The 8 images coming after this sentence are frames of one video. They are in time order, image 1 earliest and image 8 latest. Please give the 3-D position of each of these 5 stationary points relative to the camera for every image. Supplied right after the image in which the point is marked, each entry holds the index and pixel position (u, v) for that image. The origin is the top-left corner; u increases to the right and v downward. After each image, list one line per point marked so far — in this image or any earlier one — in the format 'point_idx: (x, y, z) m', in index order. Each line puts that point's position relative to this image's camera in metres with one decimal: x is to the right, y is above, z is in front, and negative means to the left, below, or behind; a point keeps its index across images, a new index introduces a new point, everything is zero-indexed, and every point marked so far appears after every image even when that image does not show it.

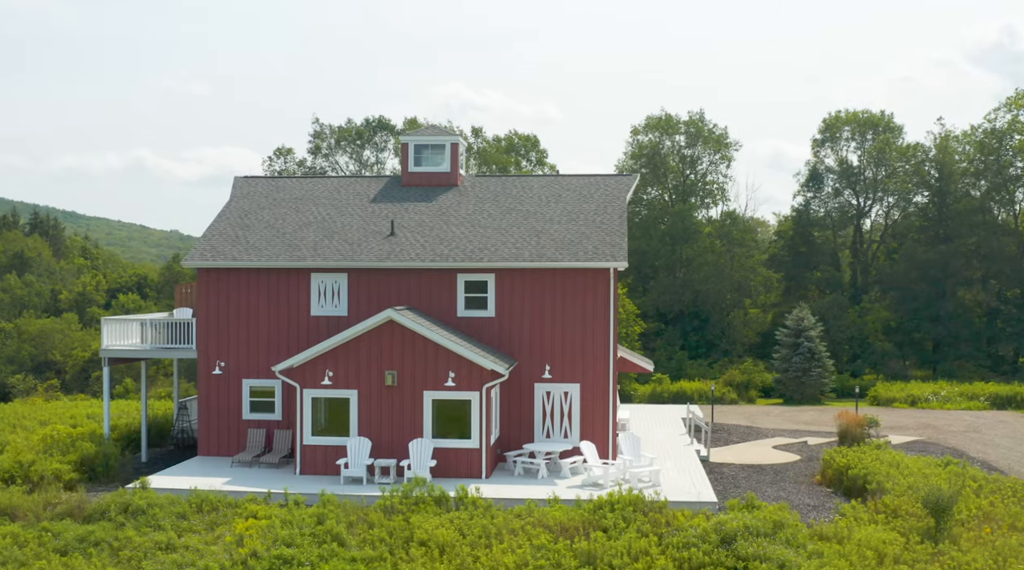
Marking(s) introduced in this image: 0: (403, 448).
0: (-2.1, -3.1, +18.0) m
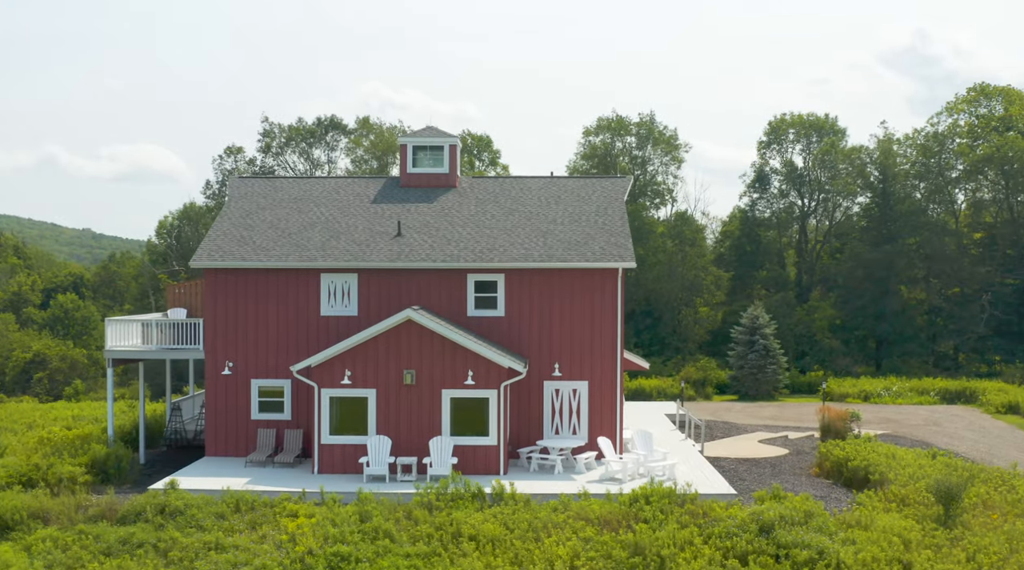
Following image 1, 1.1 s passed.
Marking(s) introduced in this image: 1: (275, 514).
0: (-1.8, -3.1, +18.3) m
1: (-3.7, -3.5, +14.3) m
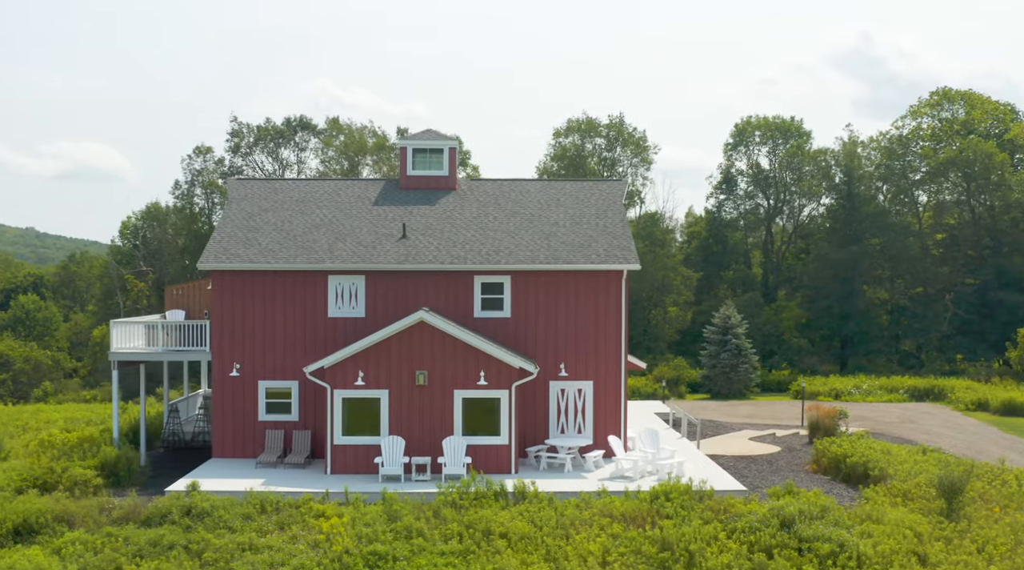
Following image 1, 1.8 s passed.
0: (-1.6, -3.2, +18.5) m
1: (-3.3, -3.6, +14.5) m
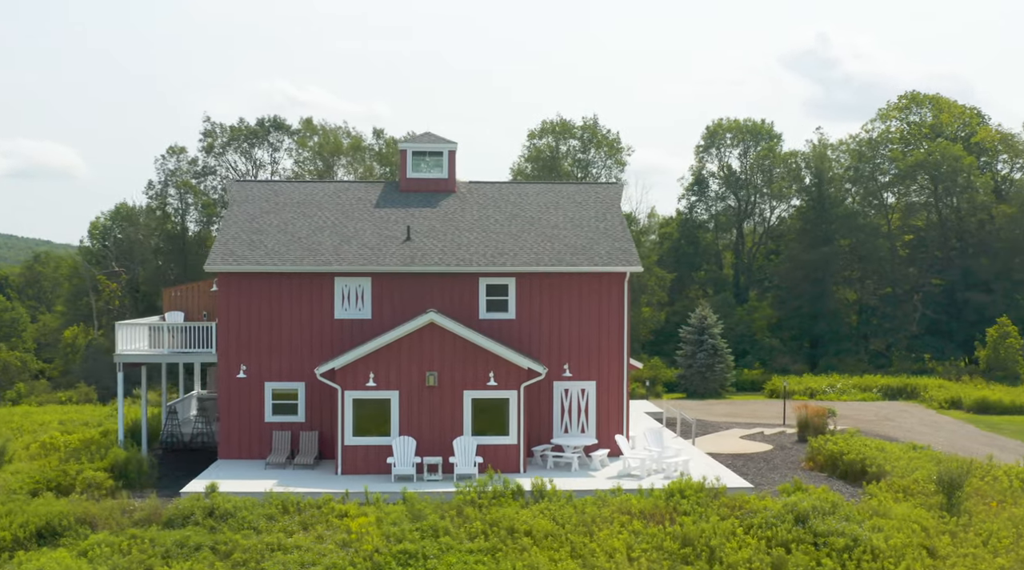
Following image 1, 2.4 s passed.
0: (-1.4, -3.2, +18.7) m
1: (-3.0, -3.6, +14.6) m
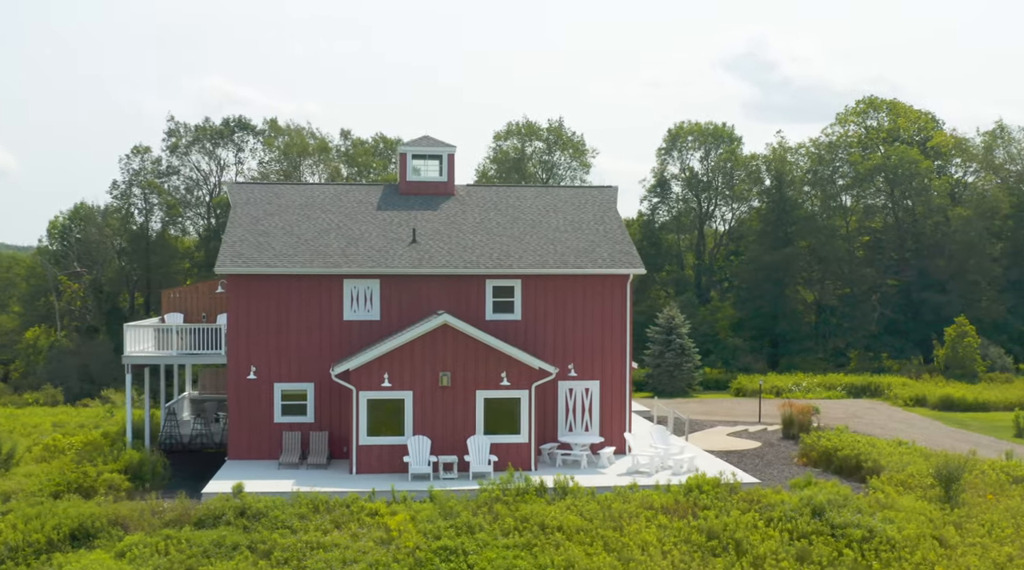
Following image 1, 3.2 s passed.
0: (-1.2, -3.3, +19.0) m
1: (-2.5, -3.7, +14.9) m
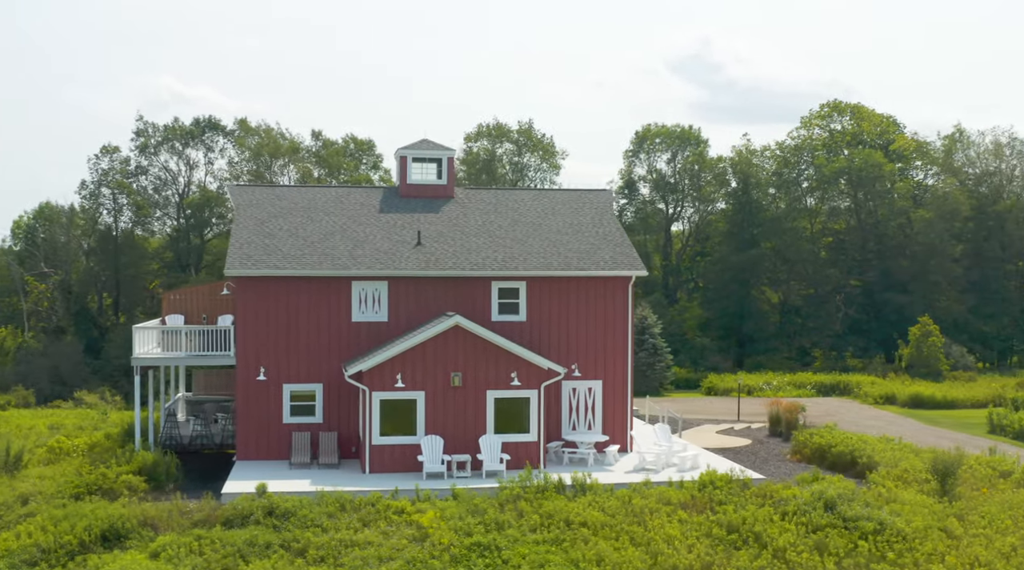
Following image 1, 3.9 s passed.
0: (-0.9, -3.3, +19.3) m
1: (-2.1, -3.7, +15.2) m
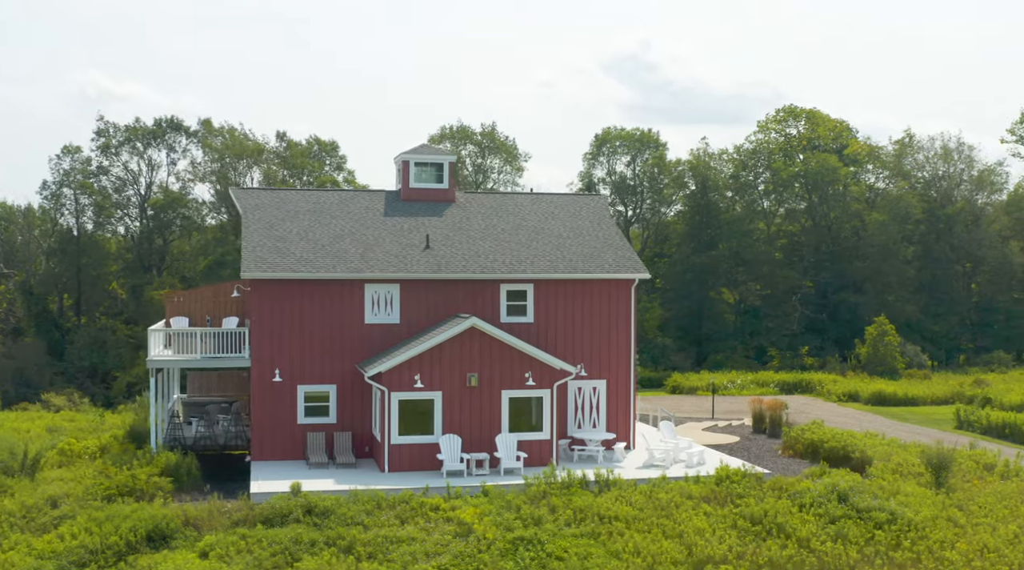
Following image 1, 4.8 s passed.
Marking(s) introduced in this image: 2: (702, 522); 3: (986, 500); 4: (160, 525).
0: (-0.6, -3.4, +19.9) m
1: (-1.6, -3.8, +15.6) m
2: (+3.0, -3.8, +14.9) m
3: (+9.0, -4.1, +17.6) m
4: (-5.6, -3.8, +14.7) m
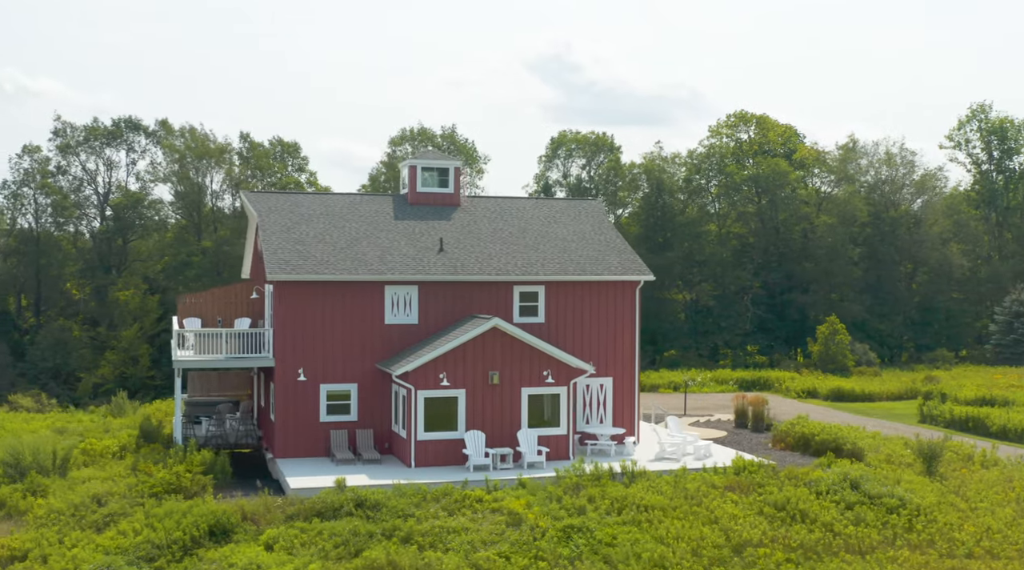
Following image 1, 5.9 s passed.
0: (-0.2, -3.4, +20.7) m
1: (-0.9, -3.8, +16.4) m
2: (+3.8, -3.9, +16.0) m
3: (+9.5, -4.1, +19.1) m
4: (-4.8, -3.8, +15.2) m
